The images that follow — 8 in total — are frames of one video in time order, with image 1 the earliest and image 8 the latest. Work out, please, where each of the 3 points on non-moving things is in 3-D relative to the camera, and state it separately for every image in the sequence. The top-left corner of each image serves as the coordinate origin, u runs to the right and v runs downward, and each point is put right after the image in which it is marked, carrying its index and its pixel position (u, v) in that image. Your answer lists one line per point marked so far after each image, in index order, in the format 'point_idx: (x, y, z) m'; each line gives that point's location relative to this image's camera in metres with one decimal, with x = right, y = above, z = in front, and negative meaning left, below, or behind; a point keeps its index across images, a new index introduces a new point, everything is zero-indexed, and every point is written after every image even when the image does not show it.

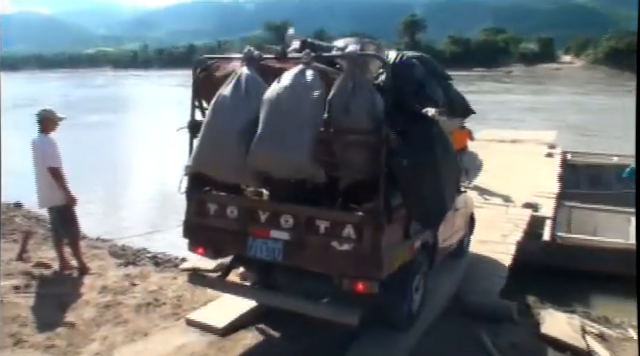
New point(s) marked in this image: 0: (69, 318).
0: (-1.8, -1.0, +4.3) m
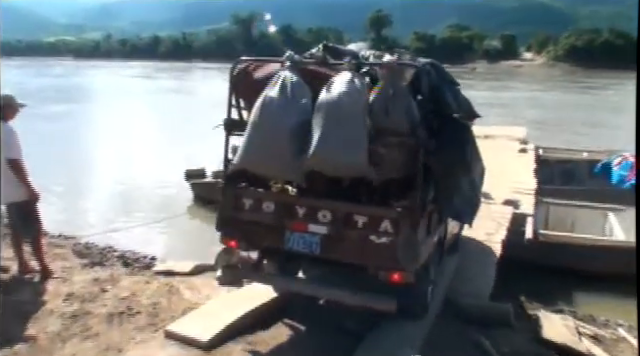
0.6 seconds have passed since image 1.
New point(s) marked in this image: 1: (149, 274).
0: (-1.9, -1.0, +3.8) m
1: (-1.5, -0.8, +5.2) m
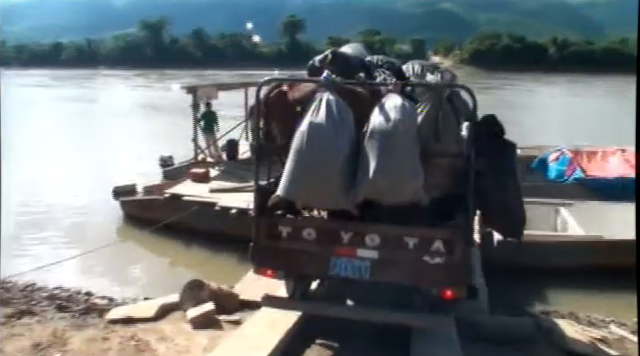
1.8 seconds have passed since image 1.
0: (-1.7, -1.1, +2.7) m
1: (-1.5, -1.0, +4.1) m
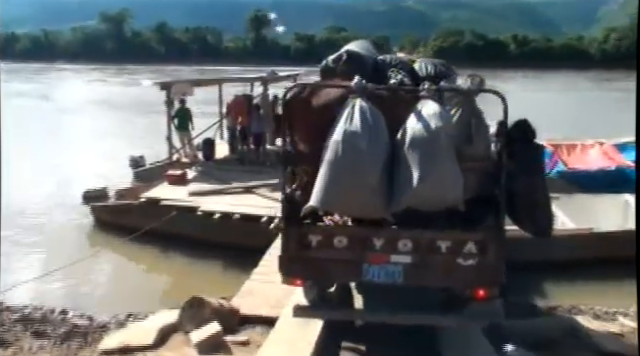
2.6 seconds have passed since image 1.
0: (-1.5, -1.2, +2.1) m
1: (-1.4, -1.0, +3.5) m
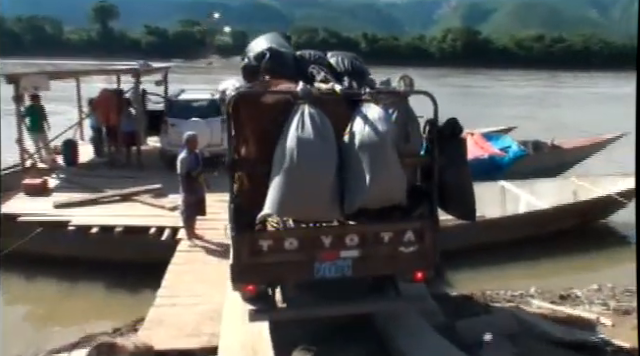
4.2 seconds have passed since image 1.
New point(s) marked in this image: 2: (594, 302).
0: (-1.3, -1.3, +1.1) m
1: (-1.5, -1.1, +2.5) m
2: (+3.1, -1.4, +6.8) m
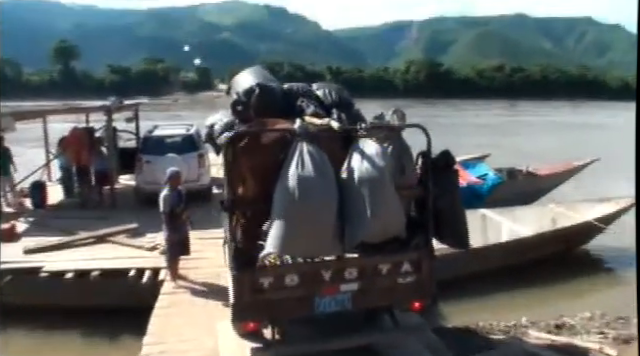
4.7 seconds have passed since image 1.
0: (-1.1, -1.3, +0.8) m
1: (-1.4, -1.3, +2.1) m
2: (+3.0, -1.7, +6.6) m
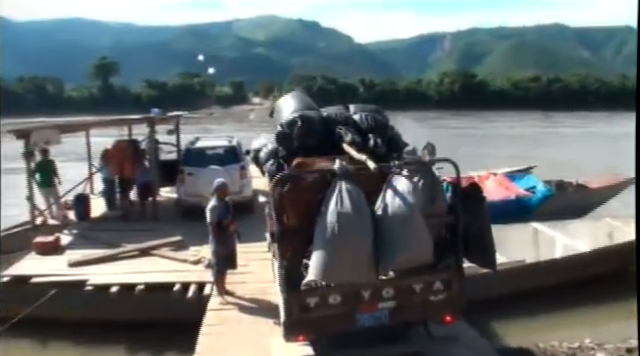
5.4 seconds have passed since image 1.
0: (-0.8, -1.3, +0.5) m
1: (-1.1, -1.3, +1.9) m
2: (+3.5, -1.8, +6.2) m
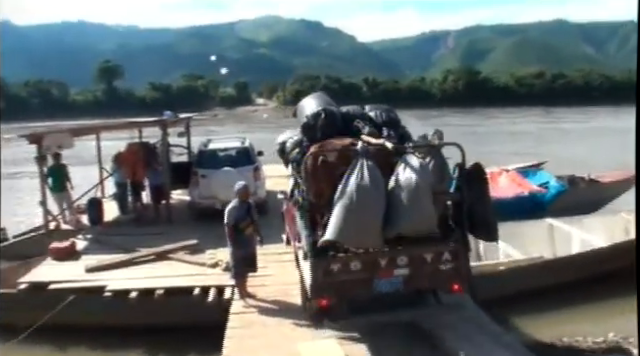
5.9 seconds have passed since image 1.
0: (-0.6, -1.4, +0.5) m
1: (-0.9, -1.3, +1.8) m
2: (+3.8, -1.7, +6.0) m
